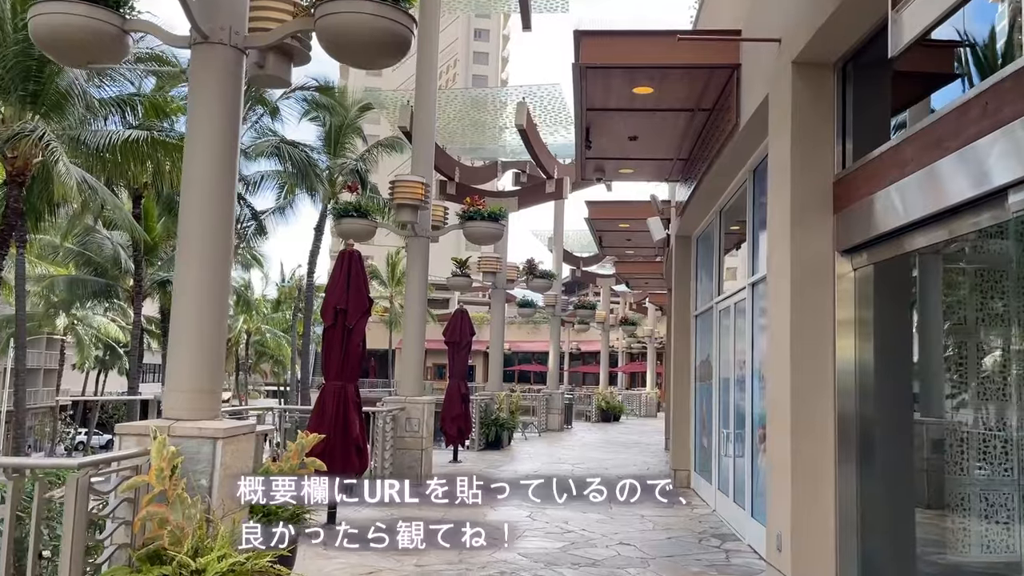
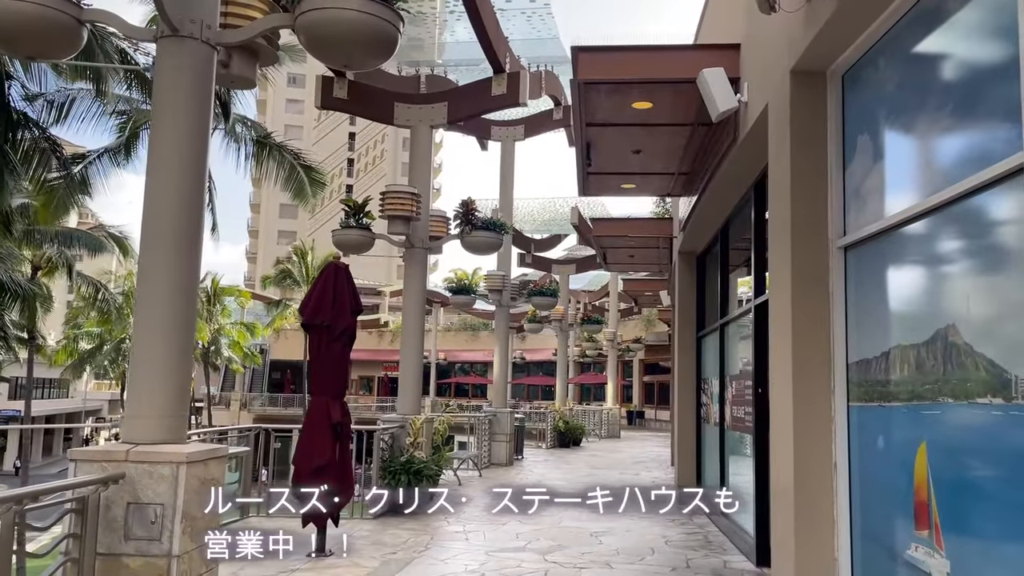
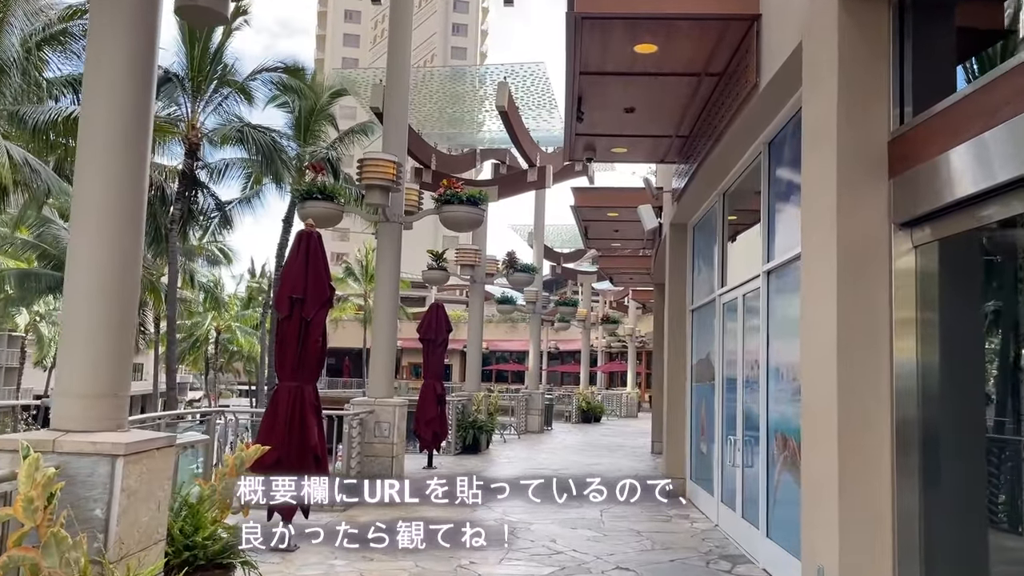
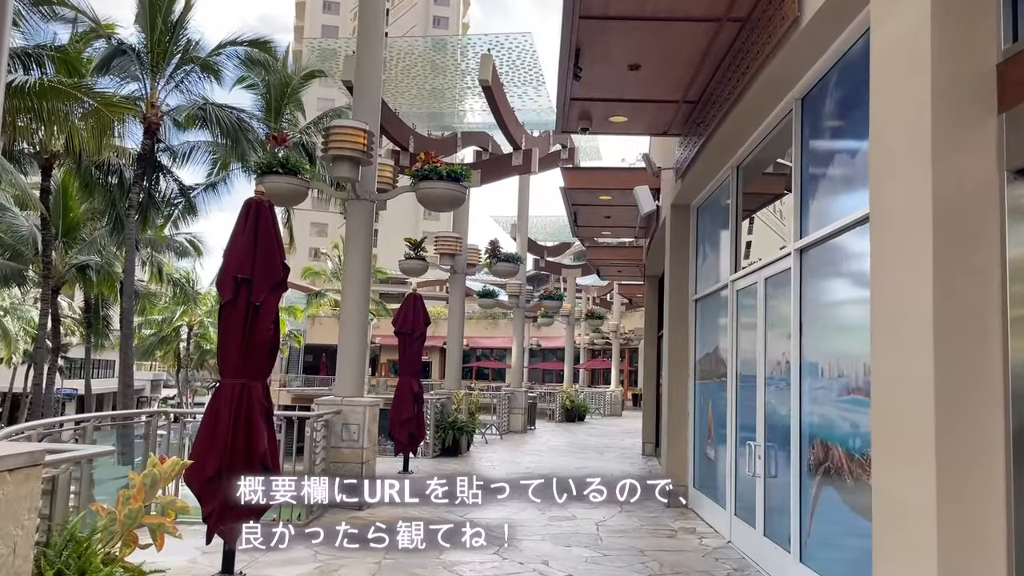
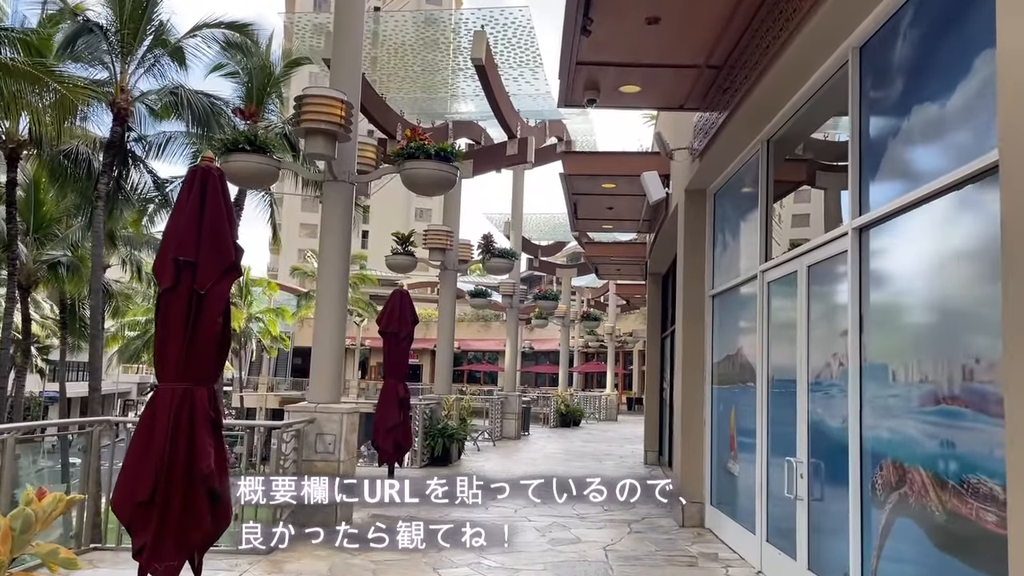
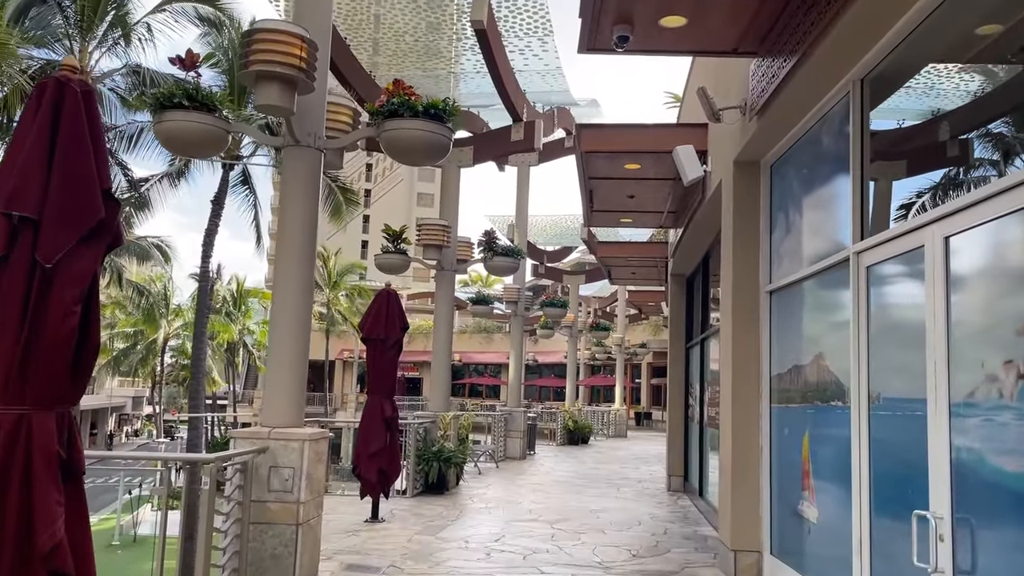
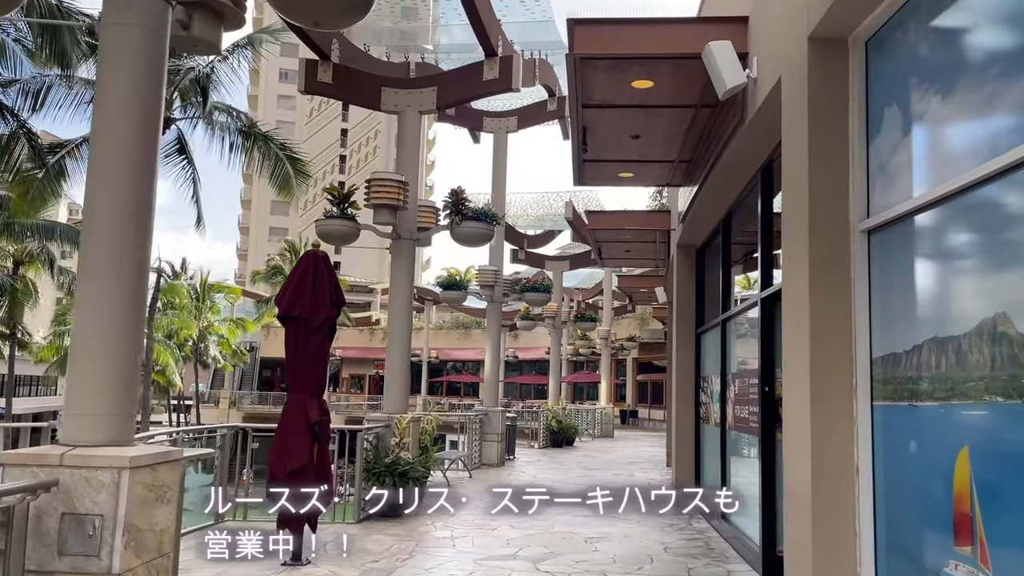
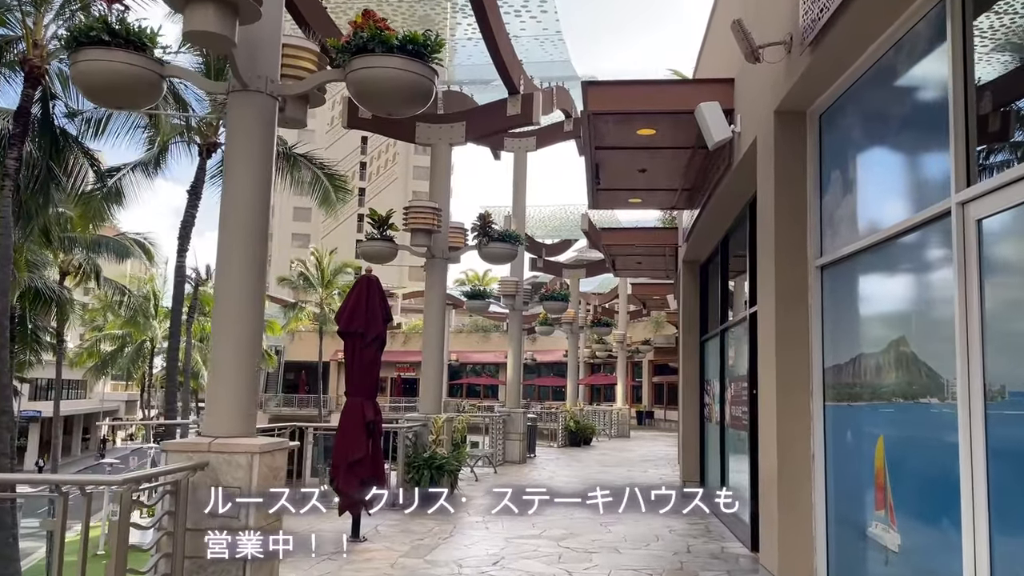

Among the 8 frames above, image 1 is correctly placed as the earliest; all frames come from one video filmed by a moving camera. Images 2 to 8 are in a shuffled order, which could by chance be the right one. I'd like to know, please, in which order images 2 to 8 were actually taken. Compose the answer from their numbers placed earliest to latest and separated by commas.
3, 4, 5, 6, 8, 2, 7
